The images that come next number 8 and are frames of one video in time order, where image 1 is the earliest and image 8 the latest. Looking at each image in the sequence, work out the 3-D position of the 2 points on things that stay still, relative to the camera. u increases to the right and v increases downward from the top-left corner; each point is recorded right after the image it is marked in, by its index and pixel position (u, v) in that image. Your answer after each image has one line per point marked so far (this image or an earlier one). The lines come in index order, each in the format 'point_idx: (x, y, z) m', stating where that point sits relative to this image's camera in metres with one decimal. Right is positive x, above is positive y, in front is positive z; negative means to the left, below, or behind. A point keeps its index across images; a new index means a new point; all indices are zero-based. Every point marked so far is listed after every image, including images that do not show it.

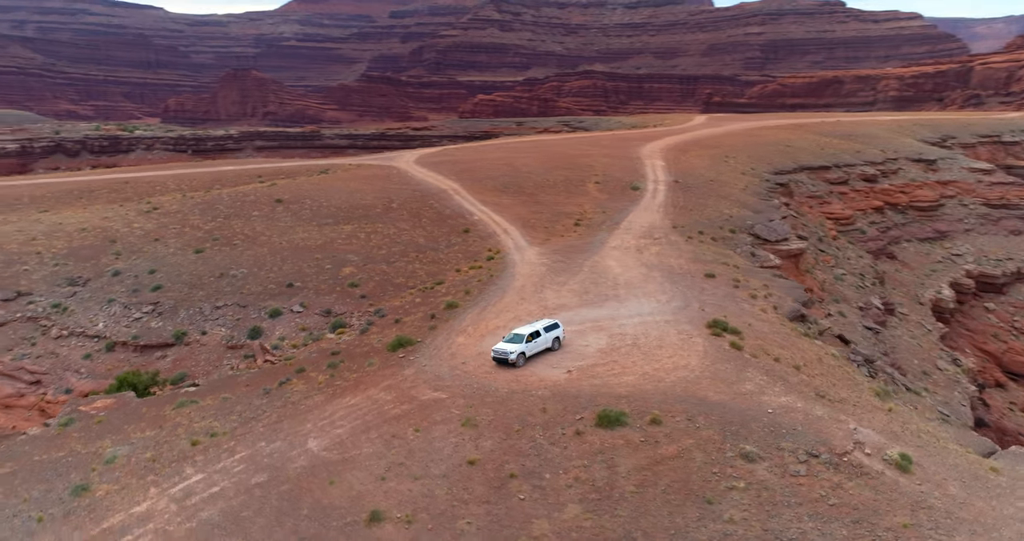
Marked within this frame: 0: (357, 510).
0: (-2.5, -3.6, +11.0) m
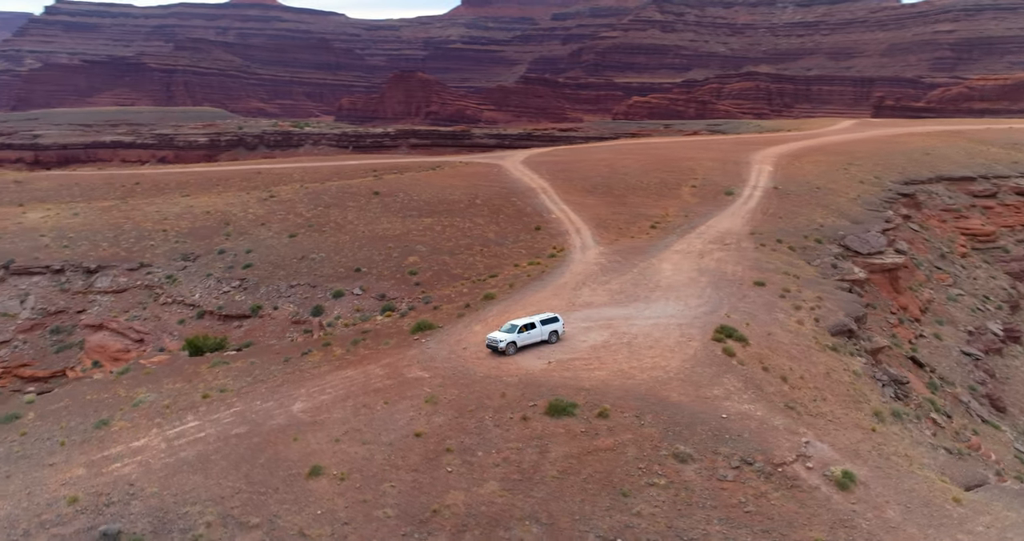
0: (-3.7, -3.3, +12.4) m
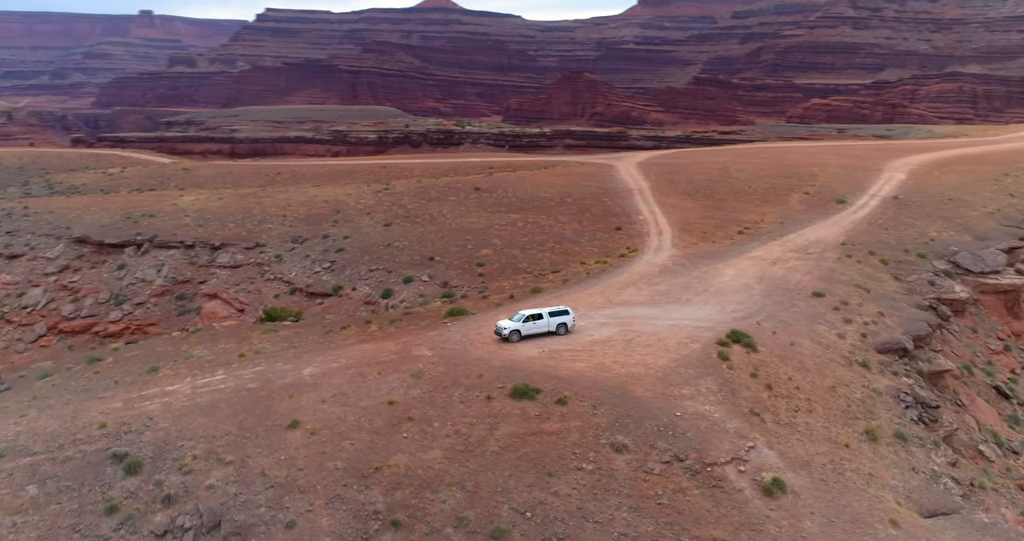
0: (-4.5, -2.8, +14.1) m
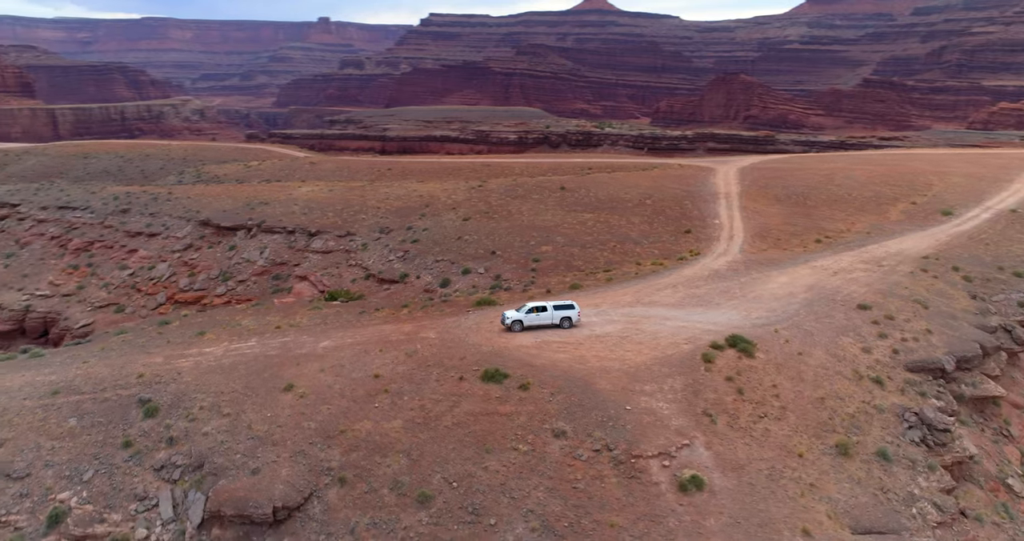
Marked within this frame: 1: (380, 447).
0: (-5.0, -2.4, +15.8) m
1: (-2.5, -3.3, +13.4) m
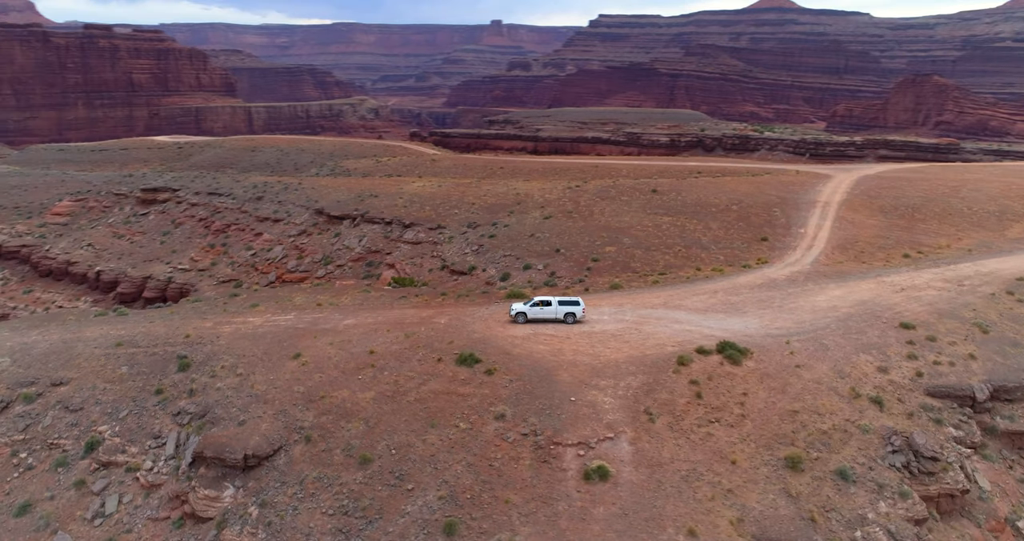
0: (-5.3, -1.9, +17.8) m
1: (-3.4, -2.9, +14.8) m
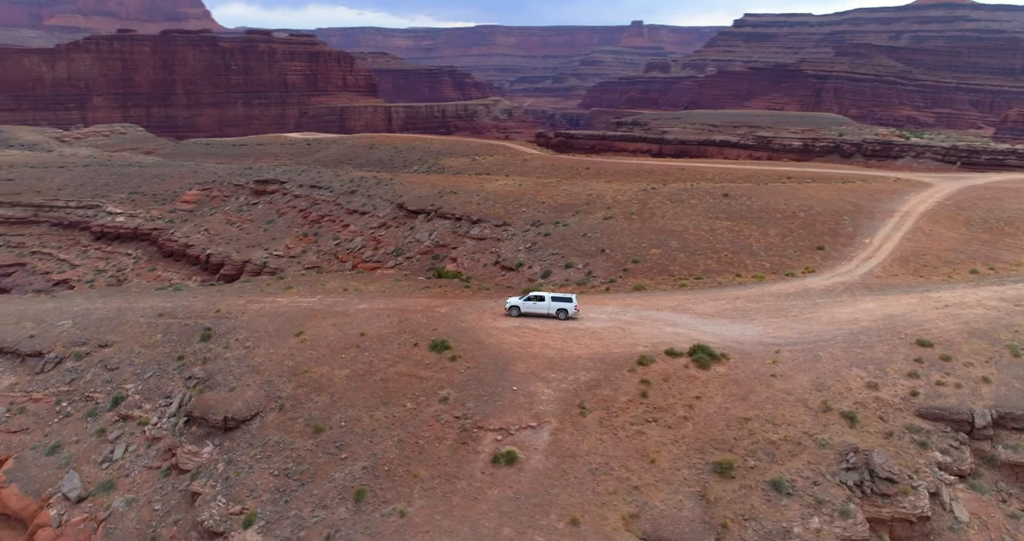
0: (-5.6, -1.5, +19.3) m
1: (-4.3, -2.6, +16.1) m
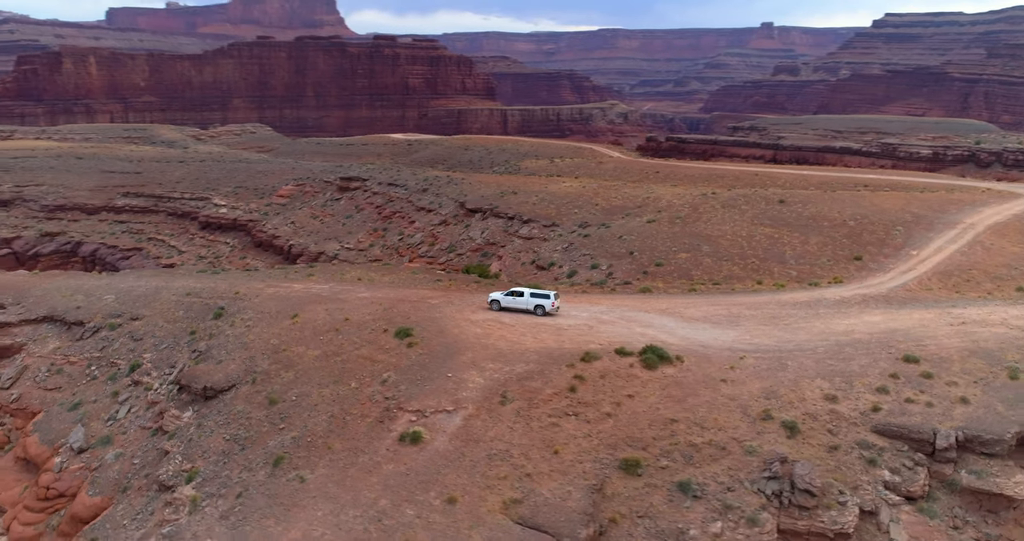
0: (-6.1, -1.2, +20.7) m
1: (-5.4, -2.3, +17.4) m
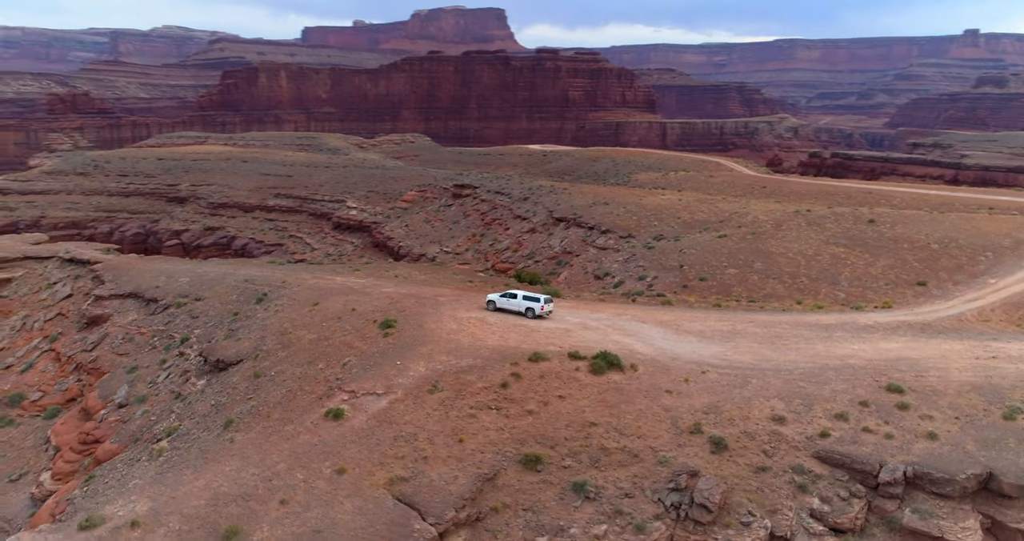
0: (-6.0, -1.0, +22.8) m
1: (-6.0, -2.0, +19.3) m
